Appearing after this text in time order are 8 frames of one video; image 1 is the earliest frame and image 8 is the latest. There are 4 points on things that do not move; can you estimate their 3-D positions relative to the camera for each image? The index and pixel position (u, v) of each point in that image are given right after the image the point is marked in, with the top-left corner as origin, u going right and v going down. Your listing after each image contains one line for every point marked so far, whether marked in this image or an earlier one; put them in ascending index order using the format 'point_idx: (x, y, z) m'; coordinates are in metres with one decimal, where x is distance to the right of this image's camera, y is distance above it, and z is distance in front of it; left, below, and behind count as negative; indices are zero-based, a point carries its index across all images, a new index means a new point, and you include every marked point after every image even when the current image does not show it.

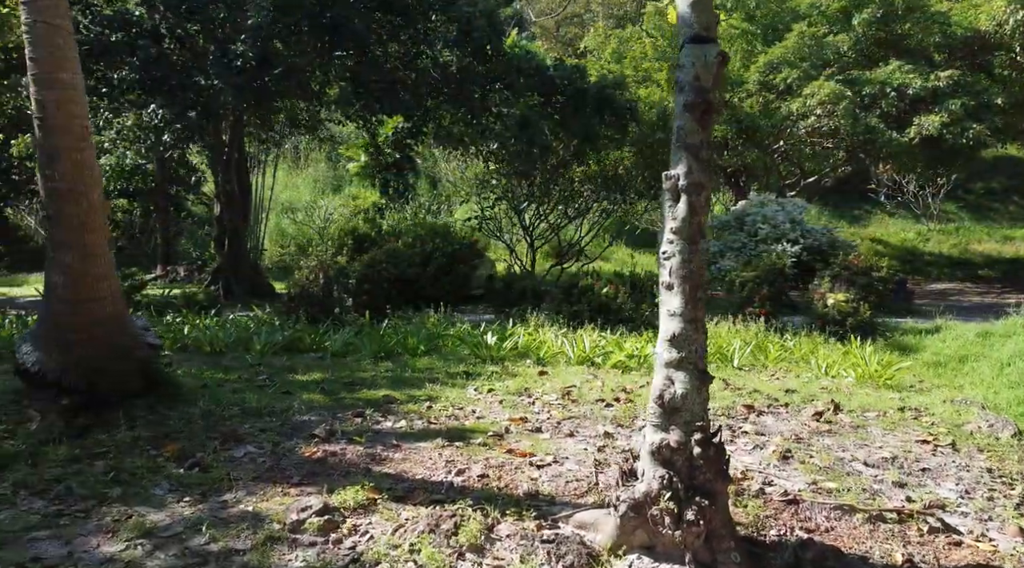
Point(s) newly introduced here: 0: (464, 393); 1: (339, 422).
0: (-0.3, -0.8, +7.3) m
1: (-1.0, -0.8, +6.1) m
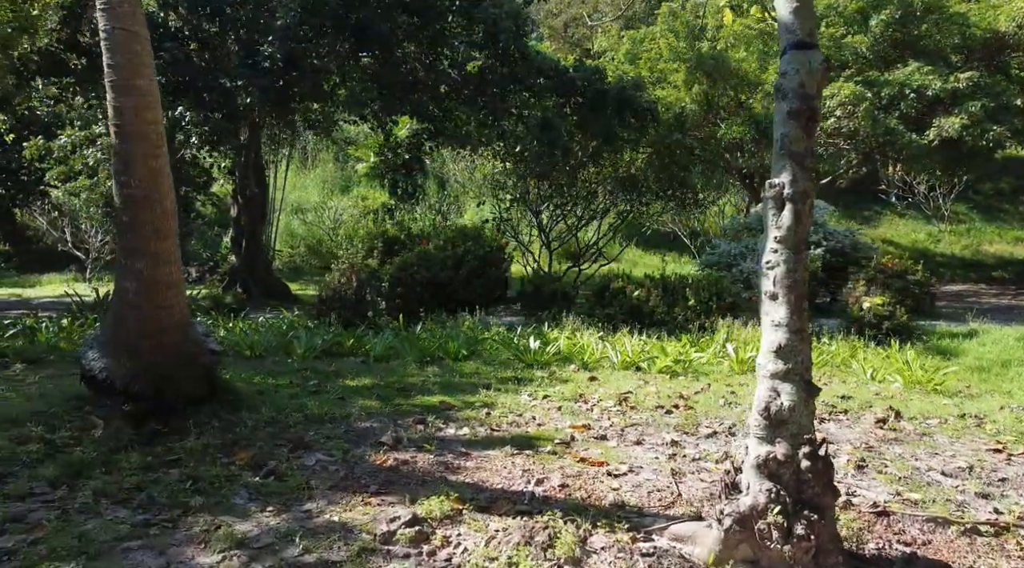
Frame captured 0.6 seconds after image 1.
0: (0.0, -0.8, +7.3) m
1: (-0.6, -0.8, +6.0) m
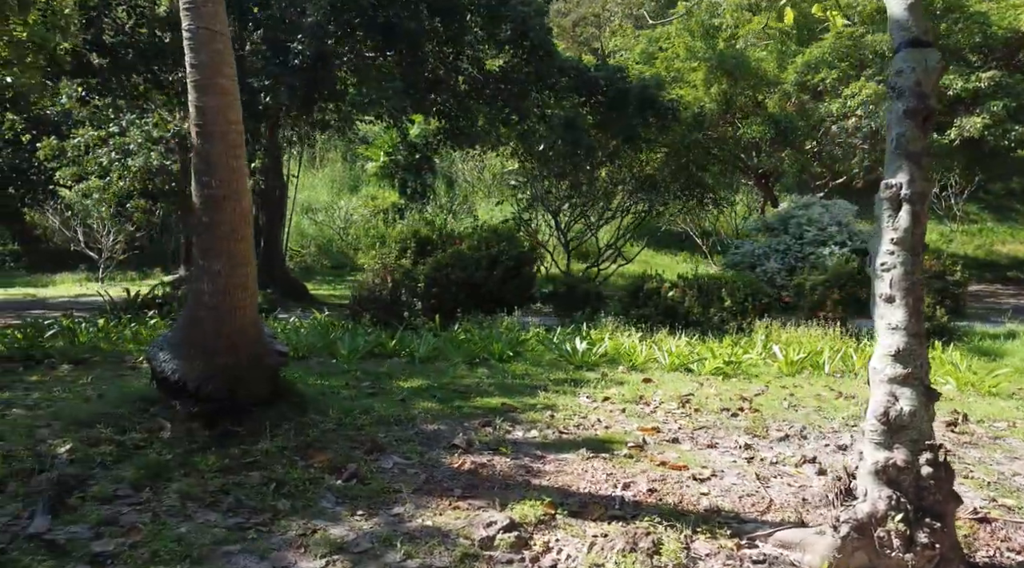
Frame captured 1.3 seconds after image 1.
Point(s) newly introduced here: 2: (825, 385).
0: (+0.4, -0.8, +7.2) m
1: (-0.2, -0.8, +6.0) m
2: (+2.5, -0.8, +8.3) m
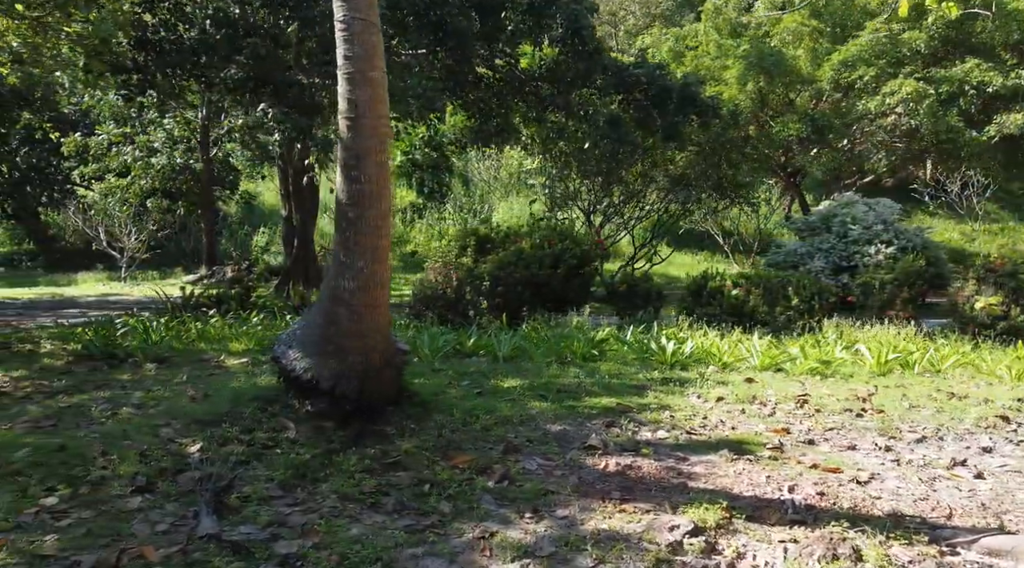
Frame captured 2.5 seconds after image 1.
0: (+1.2, -0.8, +7.1) m
1: (+0.5, -0.8, +5.9) m
2: (+3.2, -0.8, +8.1) m
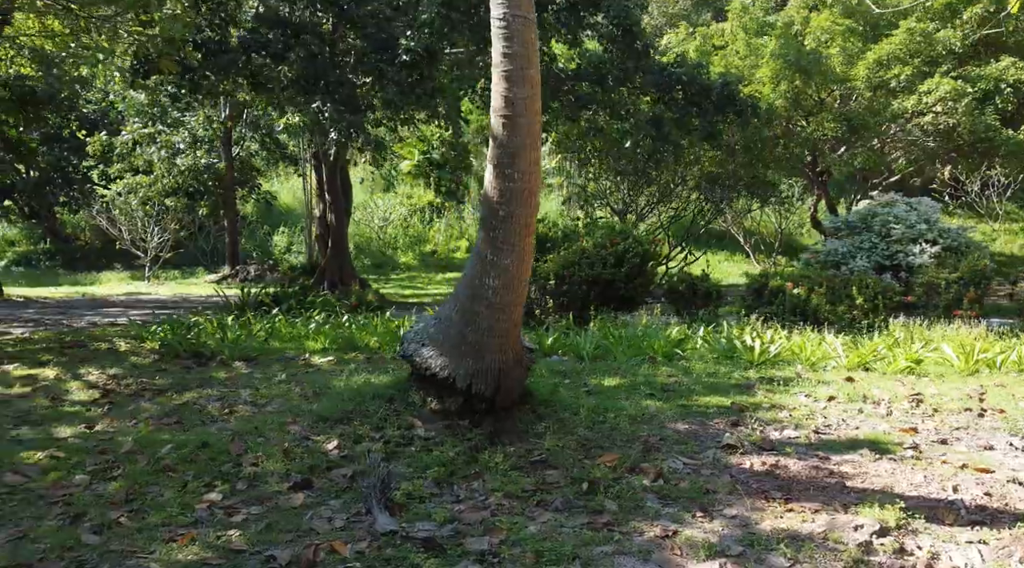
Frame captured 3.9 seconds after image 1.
0: (+1.9, -0.8, +7.0) m
1: (+1.2, -0.8, +5.8) m
2: (+4.0, -0.8, +8.0) m
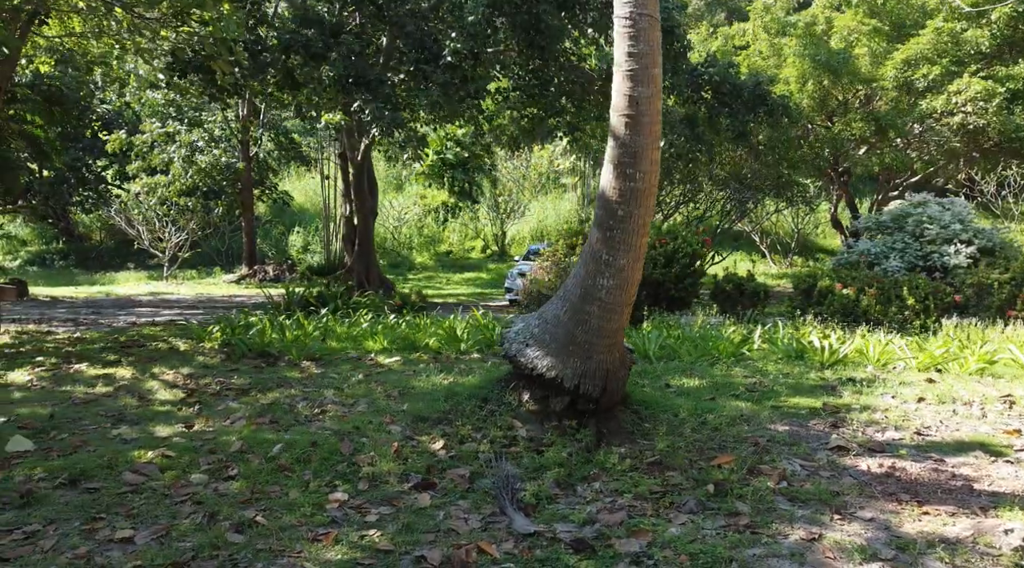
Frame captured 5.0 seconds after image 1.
0: (+2.5, -0.8, +7.0) m
1: (+1.7, -0.8, +5.8) m
2: (+4.5, -0.8, +8.0) m
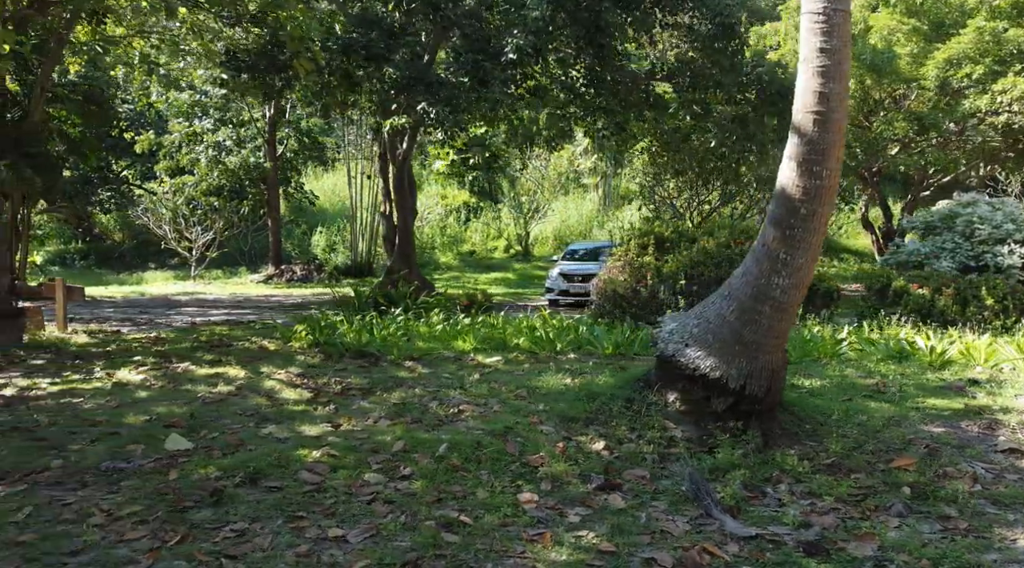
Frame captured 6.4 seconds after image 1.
0: (+3.3, -0.8, +6.9) m
1: (+2.6, -0.8, +5.7) m
2: (+5.4, -0.8, +7.8) m
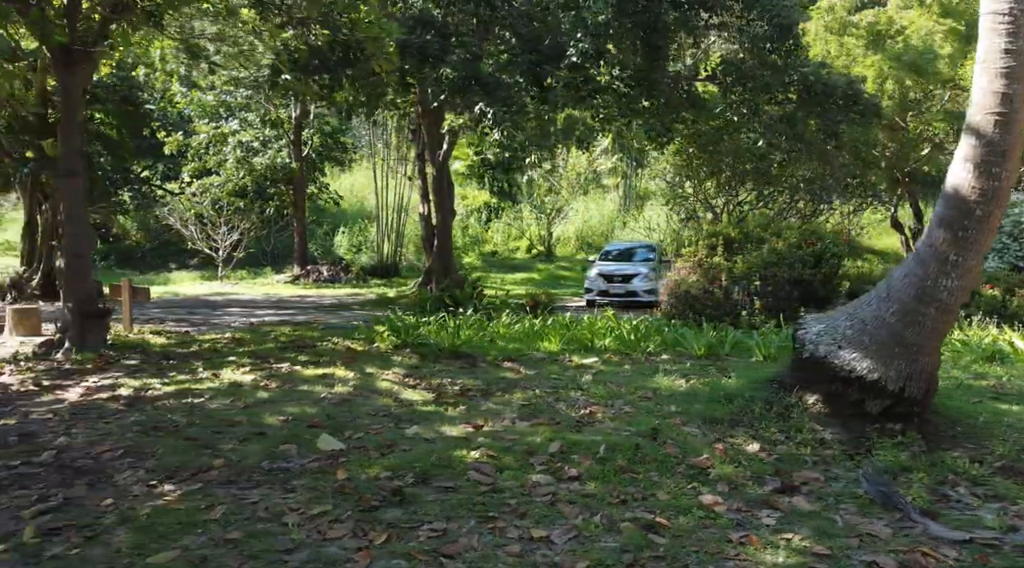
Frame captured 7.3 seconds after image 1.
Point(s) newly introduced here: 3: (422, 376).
0: (+4.2, -0.8, +6.8) m
1: (+3.4, -0.8, +5.6) m
2: (+6.3, -0.8, +7.7) m
3: (-0.7, -0.7, +8.4) m
